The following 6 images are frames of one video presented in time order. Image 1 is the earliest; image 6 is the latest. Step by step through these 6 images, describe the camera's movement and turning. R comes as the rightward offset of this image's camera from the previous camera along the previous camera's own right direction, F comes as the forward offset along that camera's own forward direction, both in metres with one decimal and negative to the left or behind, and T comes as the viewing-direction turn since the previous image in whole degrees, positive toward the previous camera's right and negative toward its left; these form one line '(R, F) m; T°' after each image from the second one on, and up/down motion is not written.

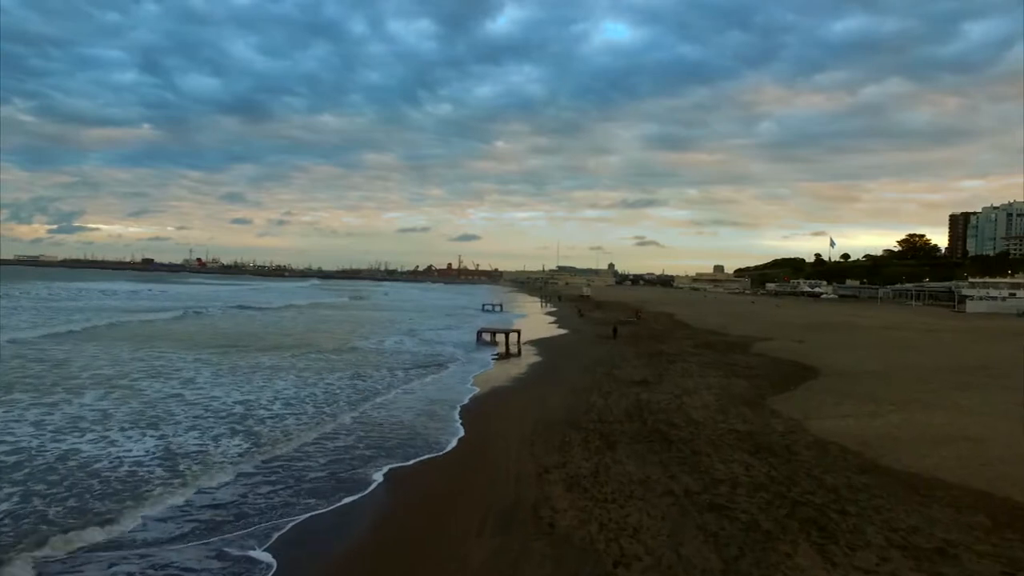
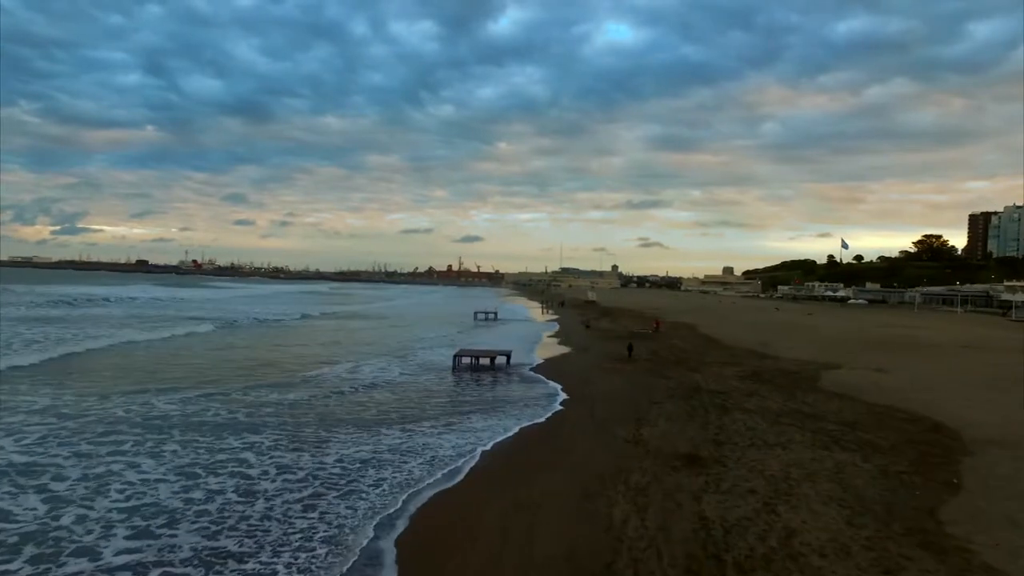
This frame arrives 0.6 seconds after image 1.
(+0.4, +5.2) m; 0°
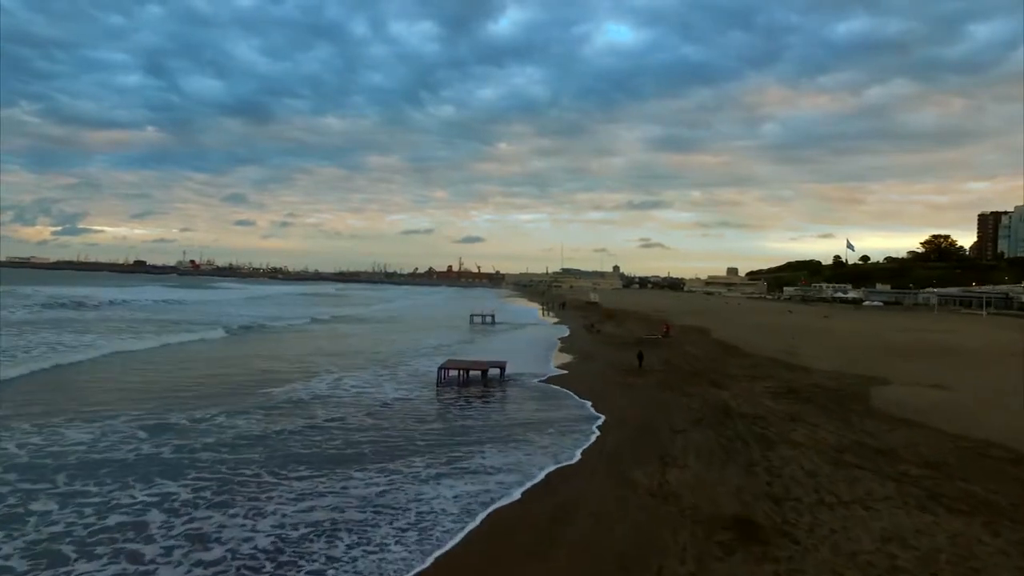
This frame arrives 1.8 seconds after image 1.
(+0.1, +2.4) m; 0°
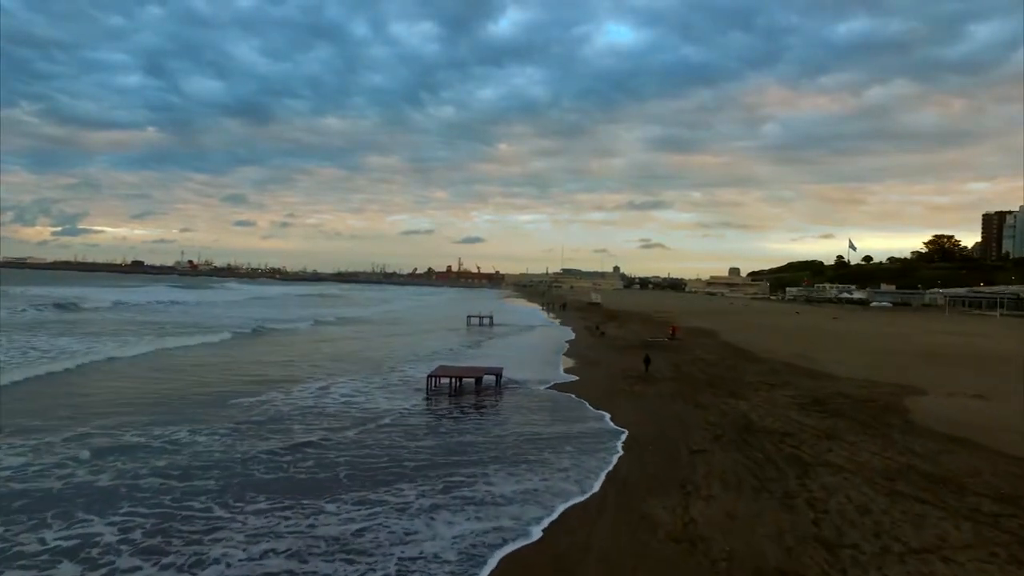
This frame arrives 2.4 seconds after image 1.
(+0.1, +1.3) m; 0°
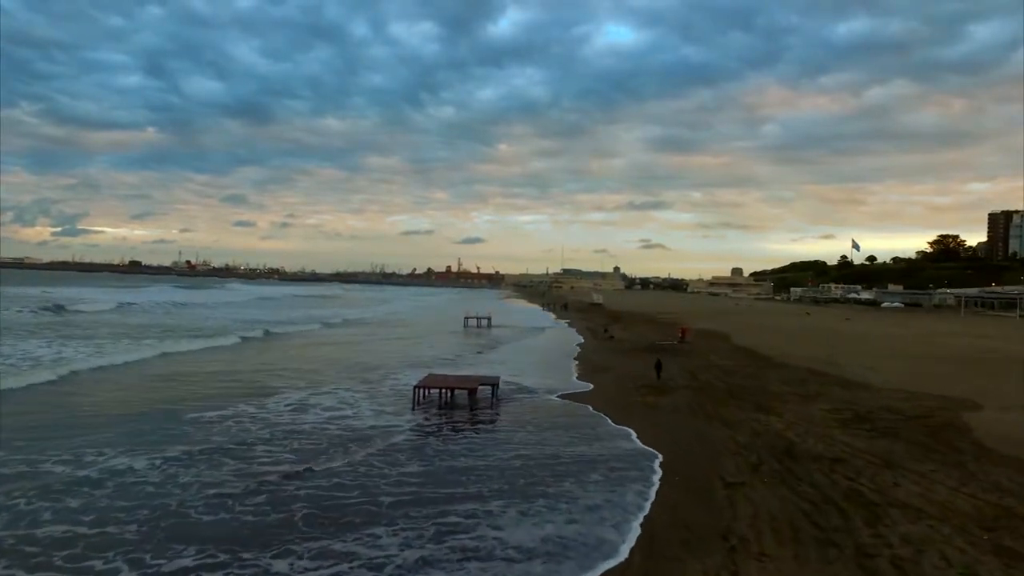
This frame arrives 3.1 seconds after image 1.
(0.0, +1.6) m; 0°
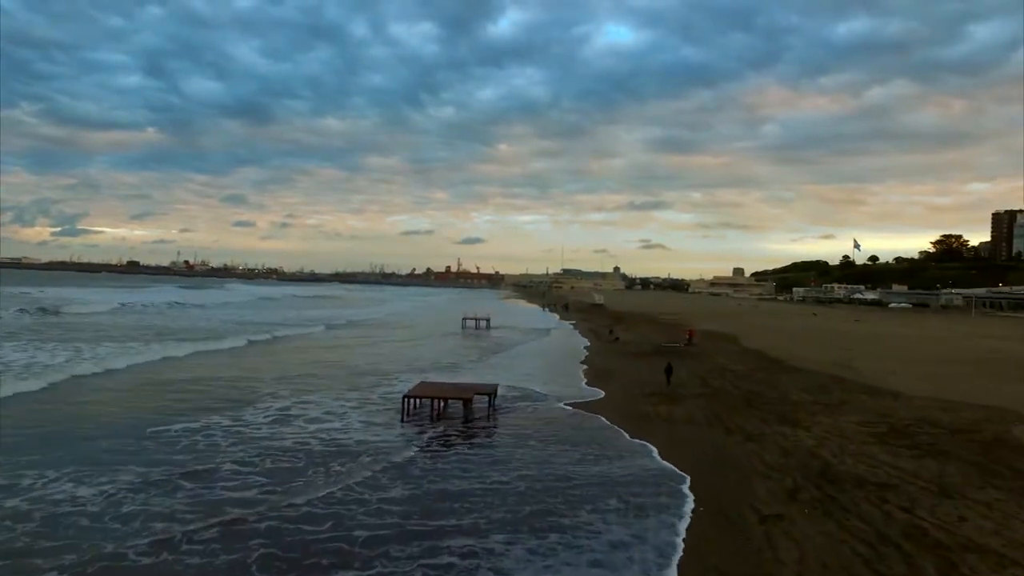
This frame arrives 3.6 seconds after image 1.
(0.0, +1.0) m; 0°
